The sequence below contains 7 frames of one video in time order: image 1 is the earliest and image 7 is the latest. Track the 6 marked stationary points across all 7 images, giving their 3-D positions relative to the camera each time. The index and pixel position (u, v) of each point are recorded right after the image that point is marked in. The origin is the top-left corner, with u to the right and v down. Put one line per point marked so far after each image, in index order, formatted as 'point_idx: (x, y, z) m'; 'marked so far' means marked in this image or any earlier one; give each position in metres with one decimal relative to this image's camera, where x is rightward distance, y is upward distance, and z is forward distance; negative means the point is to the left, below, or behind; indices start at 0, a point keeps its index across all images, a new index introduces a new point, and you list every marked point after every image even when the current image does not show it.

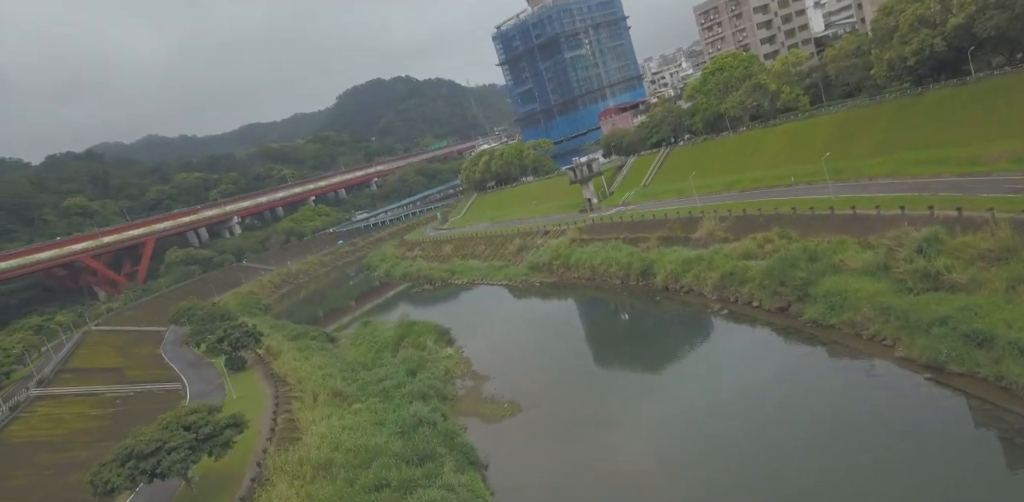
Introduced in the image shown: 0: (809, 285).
0: (+9.5, -1.1, +19.6) m
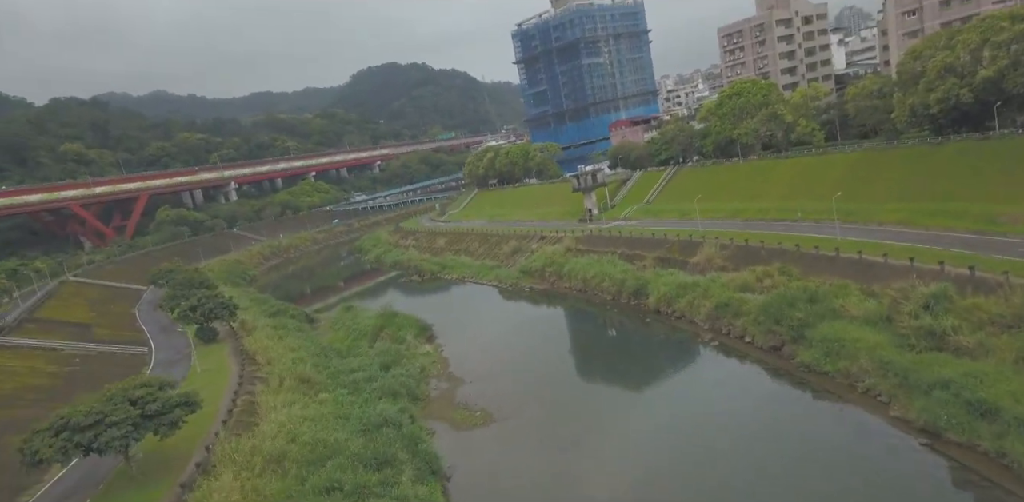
0: (+9.0, -2.3, +18.8) m
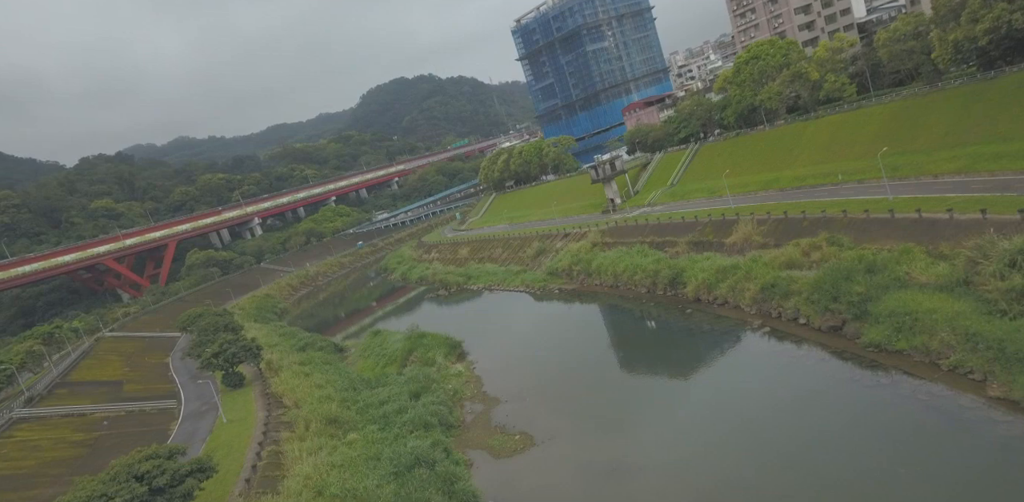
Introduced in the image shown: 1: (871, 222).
0: (+9.8, -1.4, +16.8) m
1: (+11.6, +1.0, +19.8) m
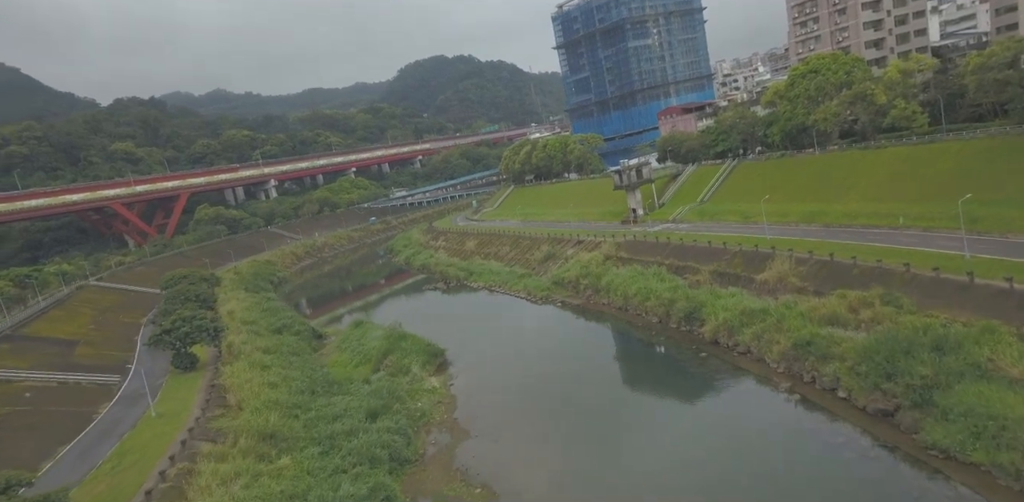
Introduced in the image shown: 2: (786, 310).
0: (+9.1, -3.0, +13.3) m
1: (+11.3, -0.8, +16.2) m
2: (+8.6, -1.9, +19.2) m
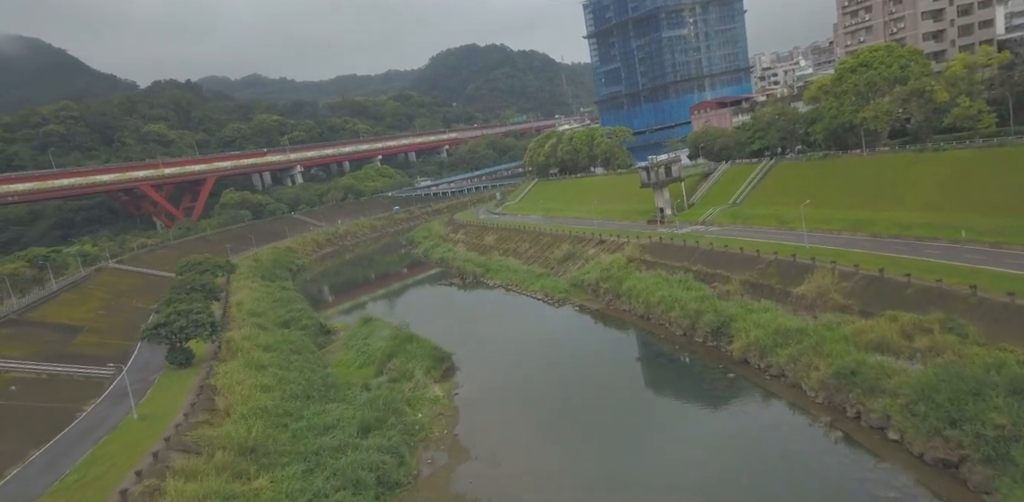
0: (+9.1, -3.5, +11.2) m
1: (+11.4, -1.4, +14.0) m
2: (+8.8, -2.3, +17.1) m
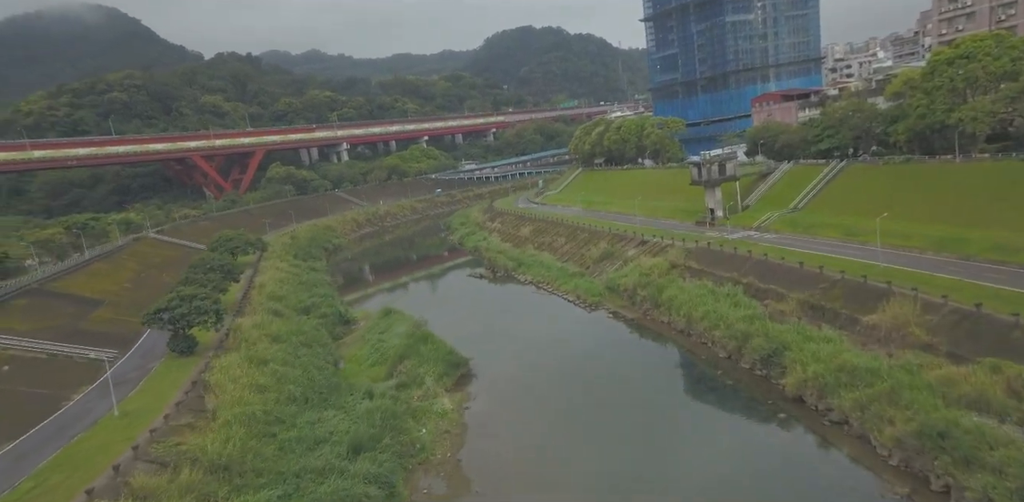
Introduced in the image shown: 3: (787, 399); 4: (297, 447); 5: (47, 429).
0: (+8.9, -4.3, +8.4) m
1: (+11.6, -2.3, +10.9) m
2: (+9.1, -2.9, +14.2) m
3: (+7.6, -4.0, +16.8) m
4: (-5.5, -5.0, +15.6) m
5: (-12.5, -4.8, +16.4) m
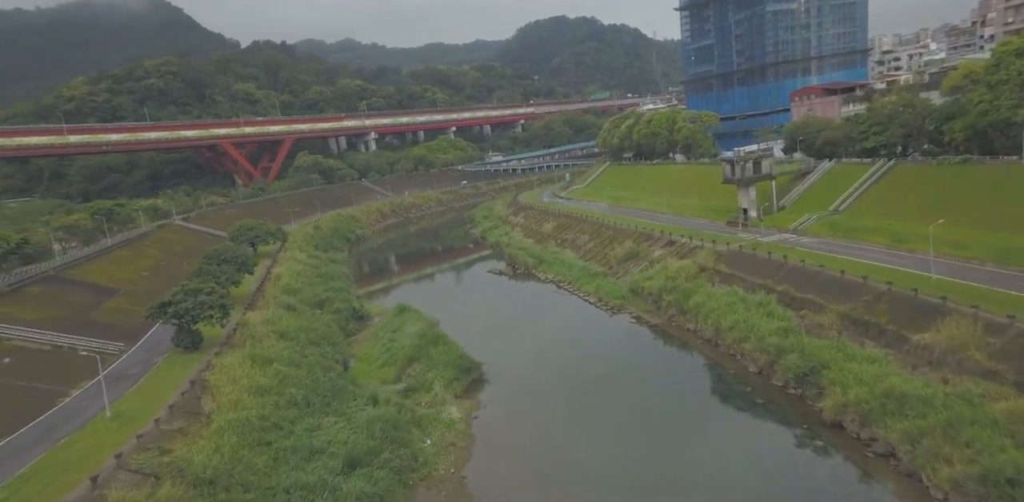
0: (+8.7, -4.7, +6.8) m
1: (+11.6, -2.7, +9.1) m
2: (+9.2, -3.2, +12.6) m
3: (+7.8, -4.3, +15.3) m
4: (-5.3, -5.0, +14.7) m
5: (-12.2, -4.6, +15.8) m
